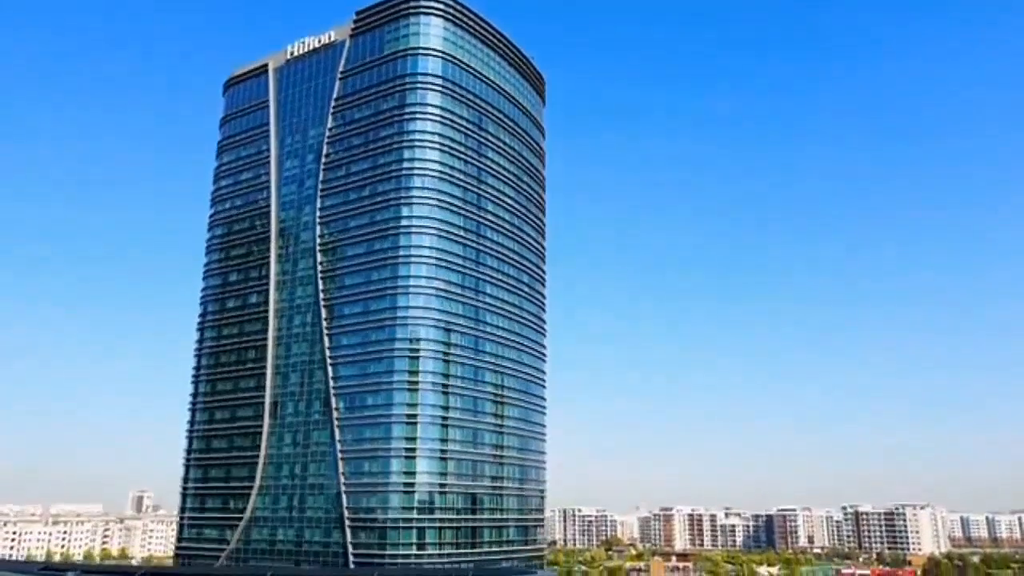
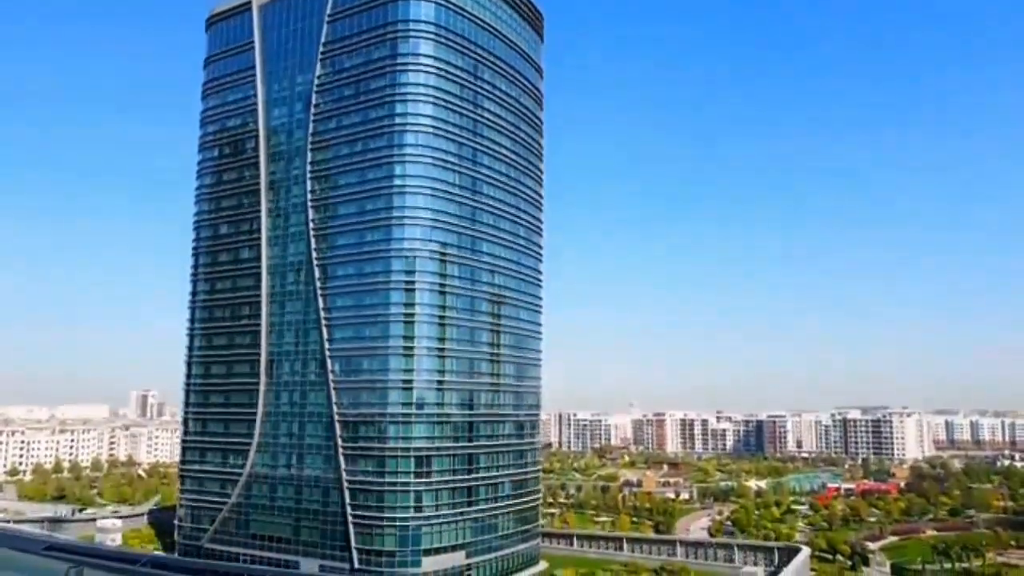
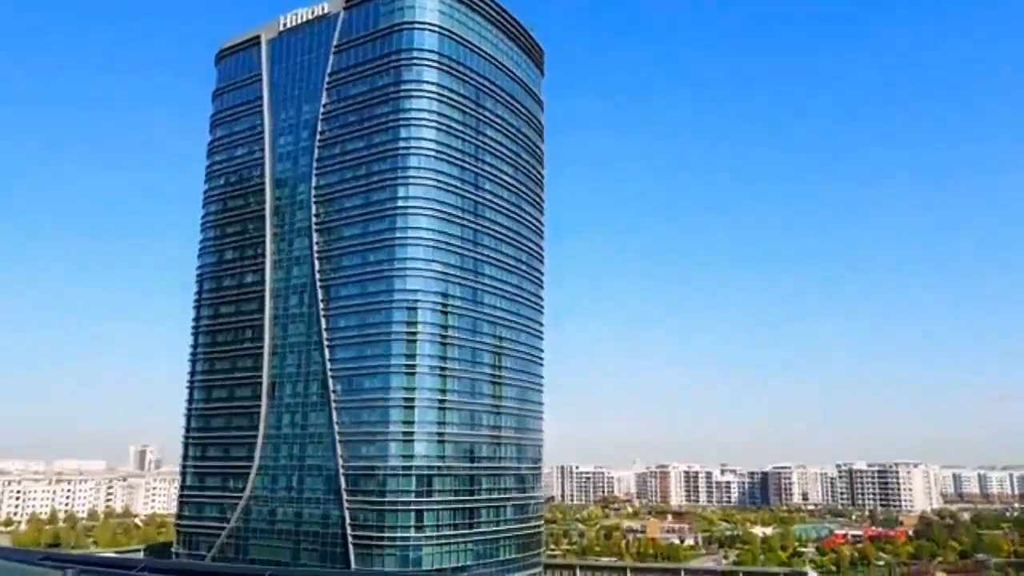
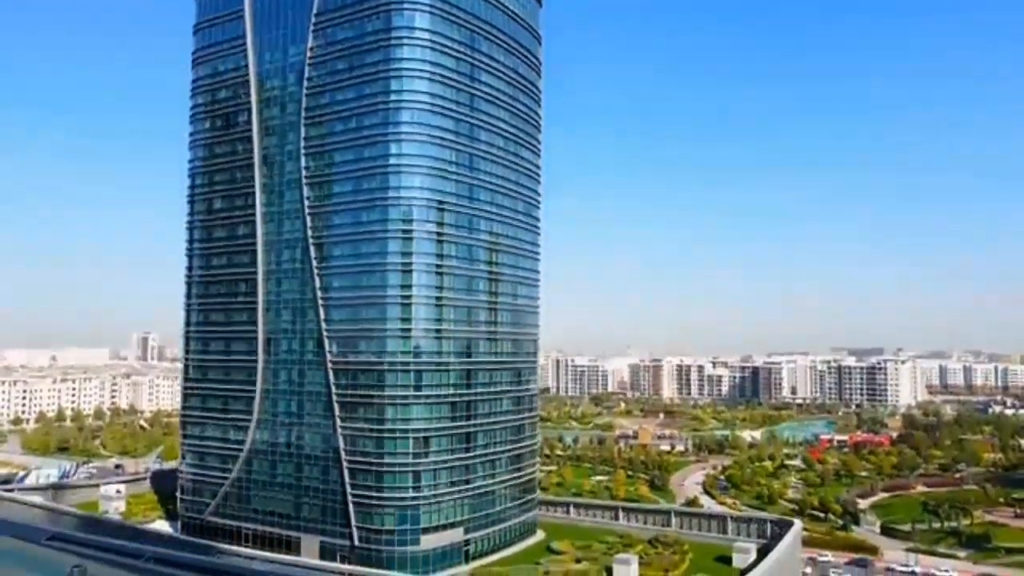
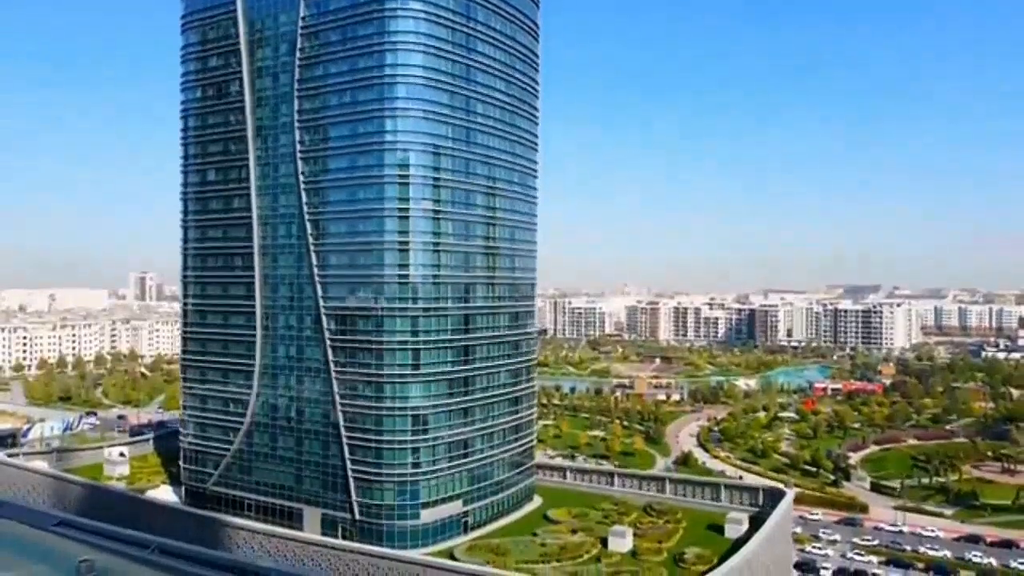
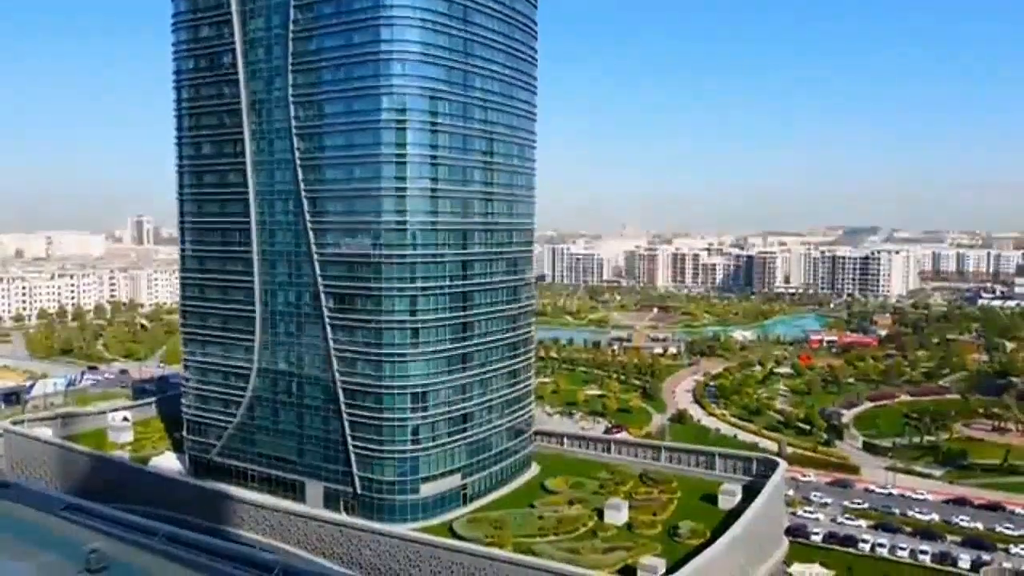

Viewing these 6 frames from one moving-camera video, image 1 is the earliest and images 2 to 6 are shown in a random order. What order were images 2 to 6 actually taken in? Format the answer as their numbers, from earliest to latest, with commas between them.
3, 2, 4, 5, 6
